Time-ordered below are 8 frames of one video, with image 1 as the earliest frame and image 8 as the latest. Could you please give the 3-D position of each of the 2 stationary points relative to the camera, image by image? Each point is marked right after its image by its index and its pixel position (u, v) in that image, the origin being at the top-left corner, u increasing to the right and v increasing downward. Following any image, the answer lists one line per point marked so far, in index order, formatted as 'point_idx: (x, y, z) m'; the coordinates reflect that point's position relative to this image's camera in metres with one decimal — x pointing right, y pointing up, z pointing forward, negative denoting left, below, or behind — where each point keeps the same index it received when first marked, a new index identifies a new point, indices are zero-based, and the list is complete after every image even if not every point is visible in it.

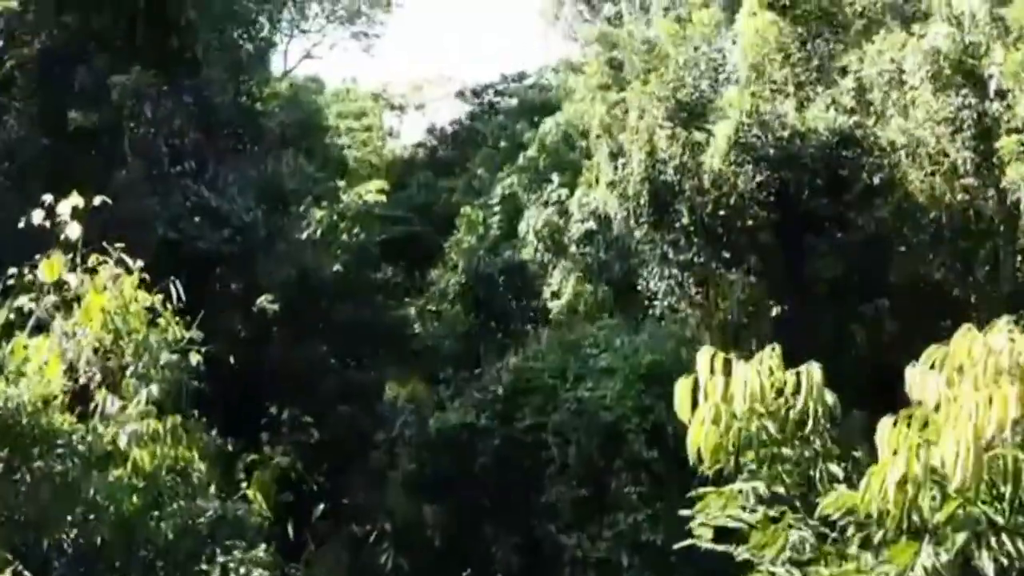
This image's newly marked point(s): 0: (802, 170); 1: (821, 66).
0: (+6.9, +2.7, +11.0) m
1: (+7.8, +5.5, +11.6) m
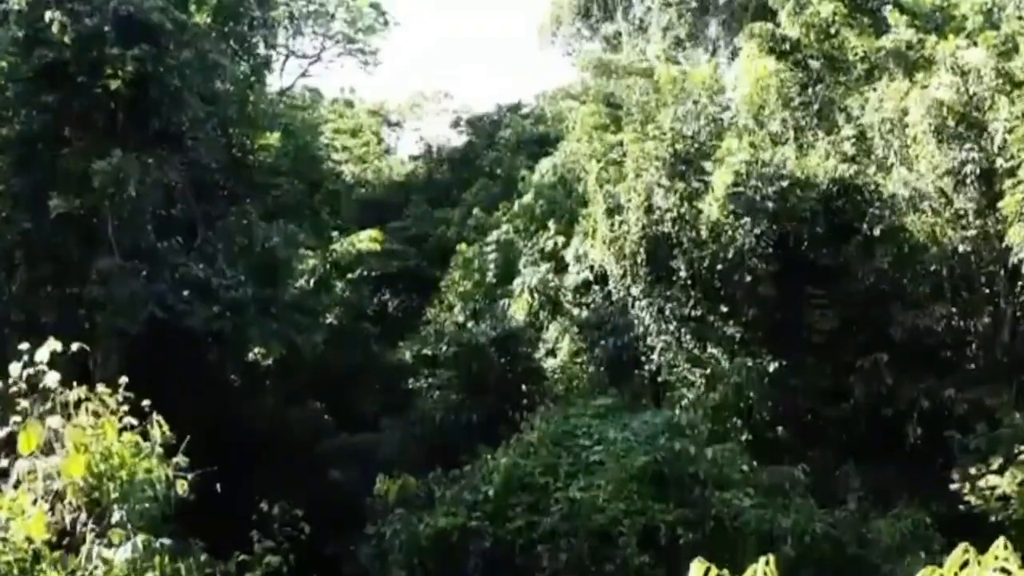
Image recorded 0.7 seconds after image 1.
0: (+6.8, +1.5, +10.8) m
1: (+7.7, +4.3, +11.4) m
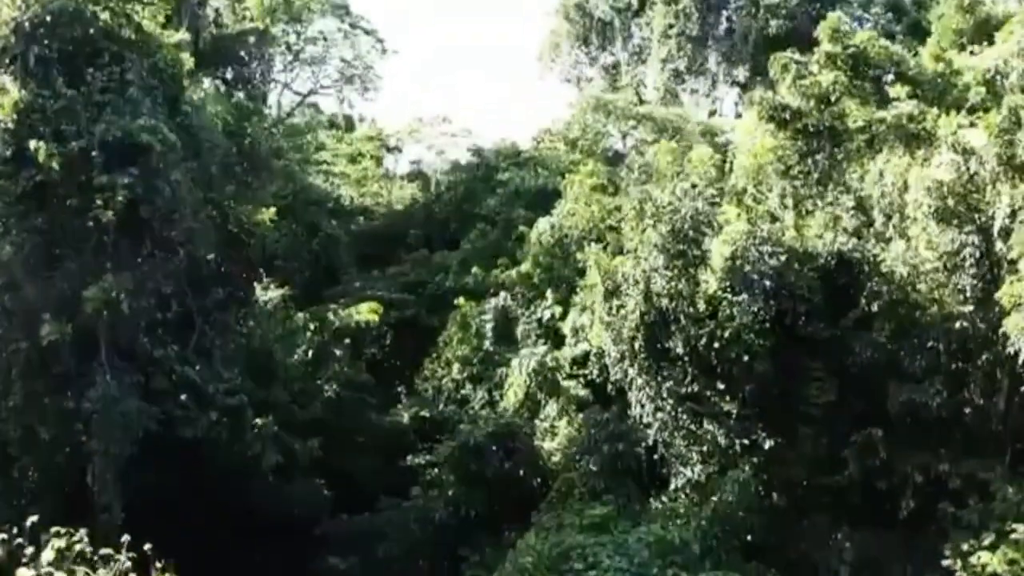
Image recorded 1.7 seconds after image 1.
0: (+6.7, -0.3, +10.8) m
1: (+7.6, +2.6, +11.4) m
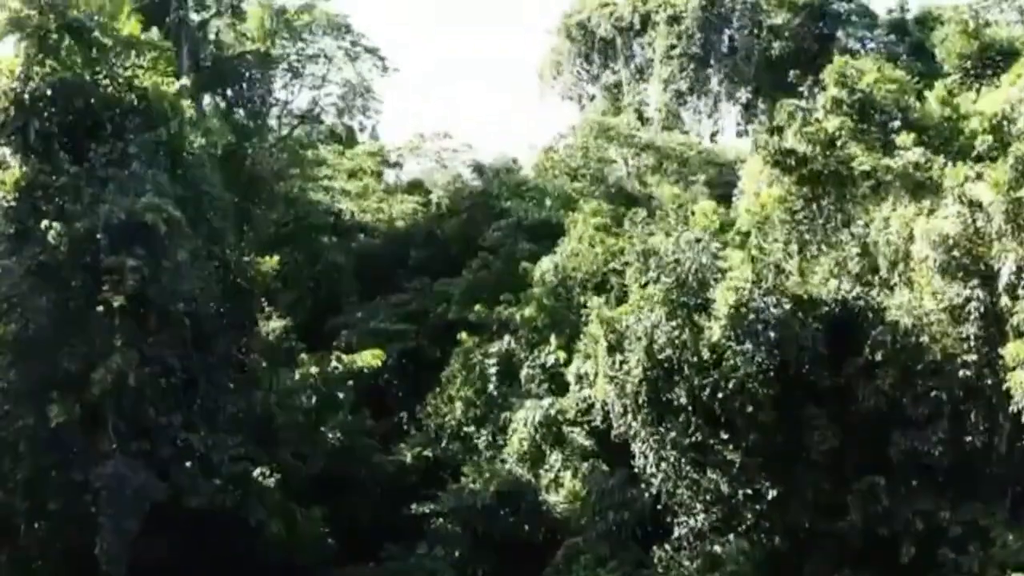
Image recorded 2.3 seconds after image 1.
0: (+6.8, -1.4, +10.8) m
1: (+7.7, +1.4, +11.3) m
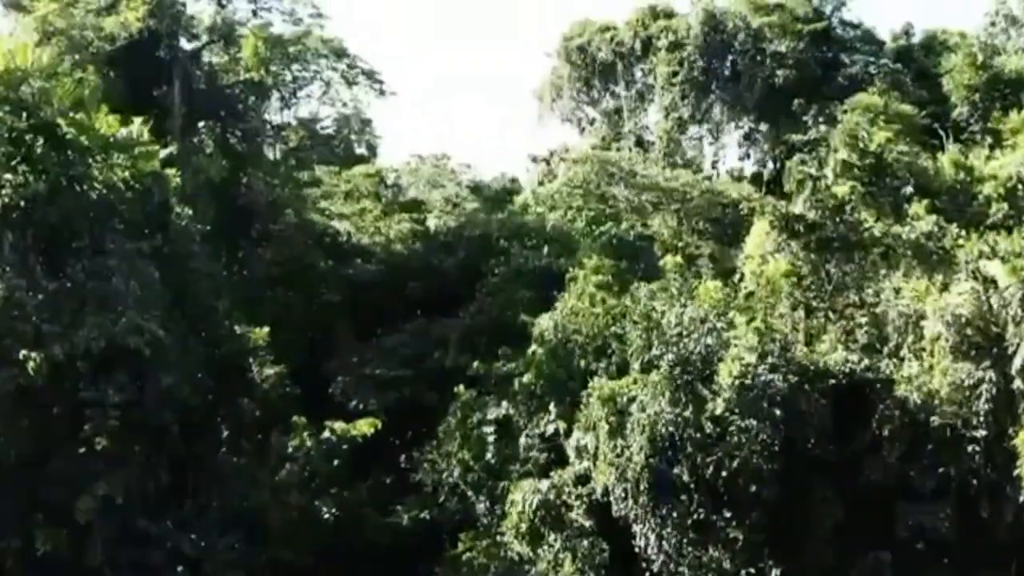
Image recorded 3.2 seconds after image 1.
0: (+6.7, -3.1, +10.5) m
1: (+7.6, -0.2, +11.0) m
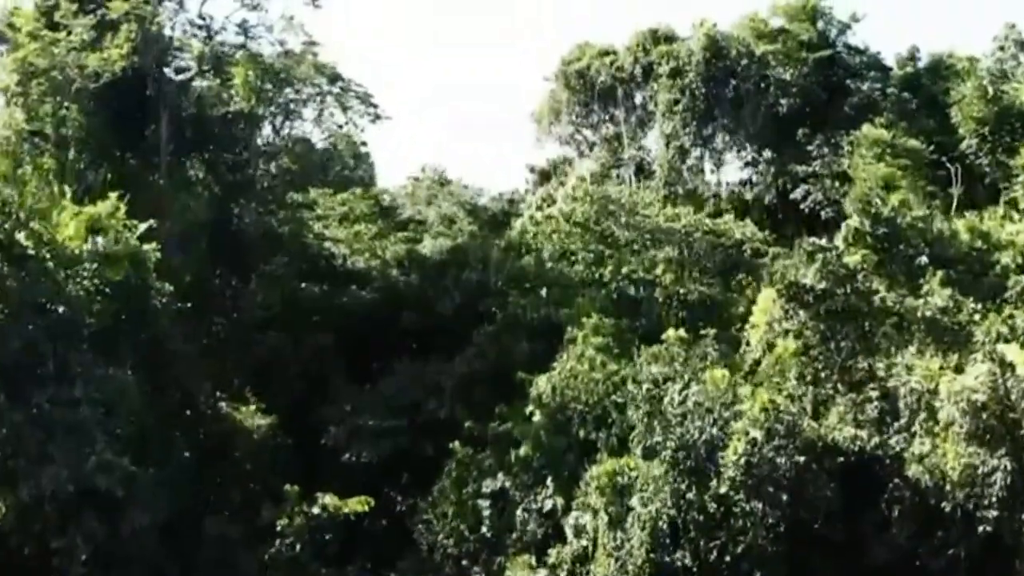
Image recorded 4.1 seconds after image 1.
0: (+6.7, -4.7, +10.1) m
1: (+7.5, -1.9, +10.6) m
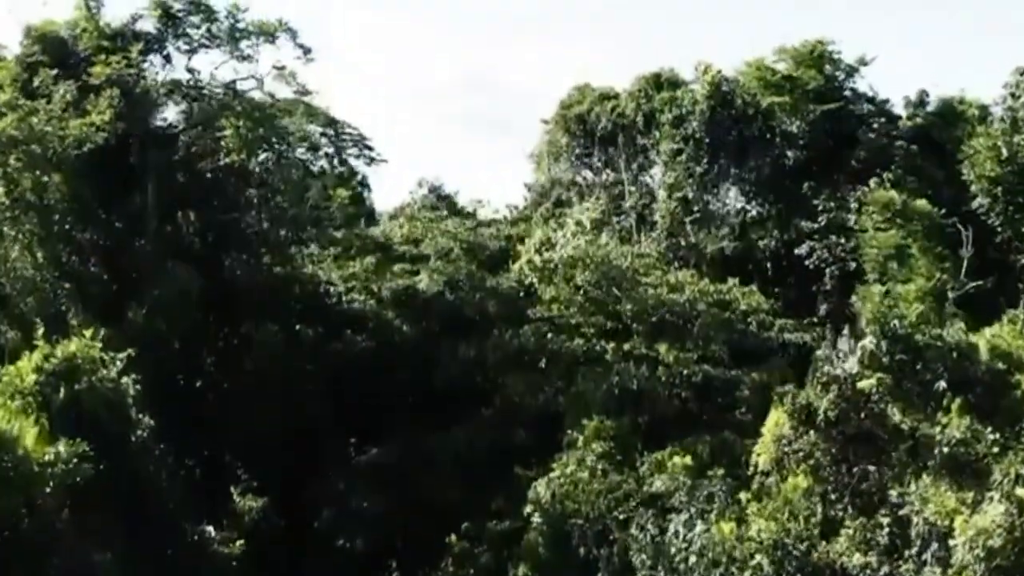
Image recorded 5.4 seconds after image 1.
0: (+6.6, -7.4, +9.8) m
1: (+7.5, -4.5, +10.2) m
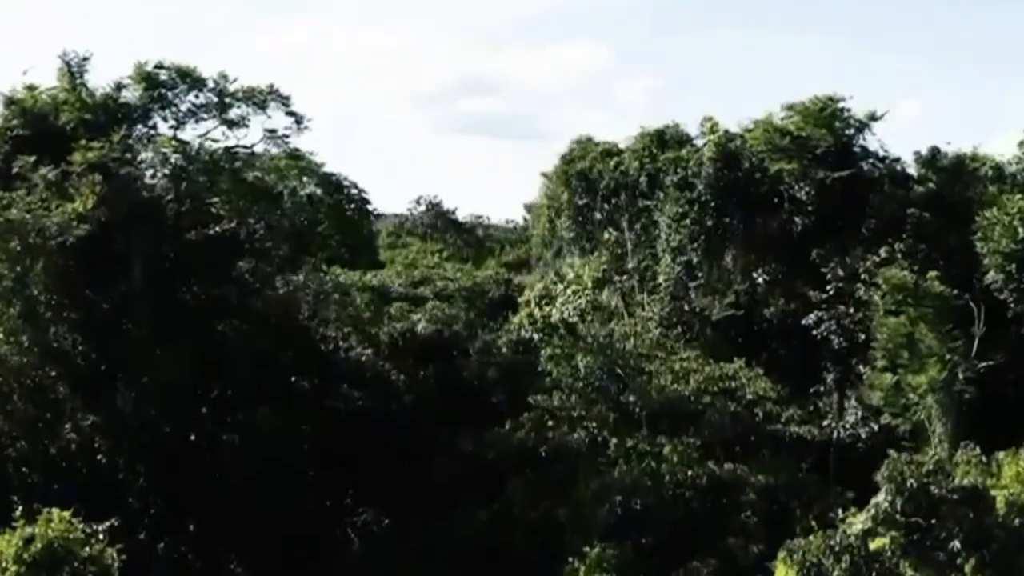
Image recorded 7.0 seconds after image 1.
0: (+6.6, -10.7, +9.6) m
1: (+7.5, -7.8, +9.9) m
